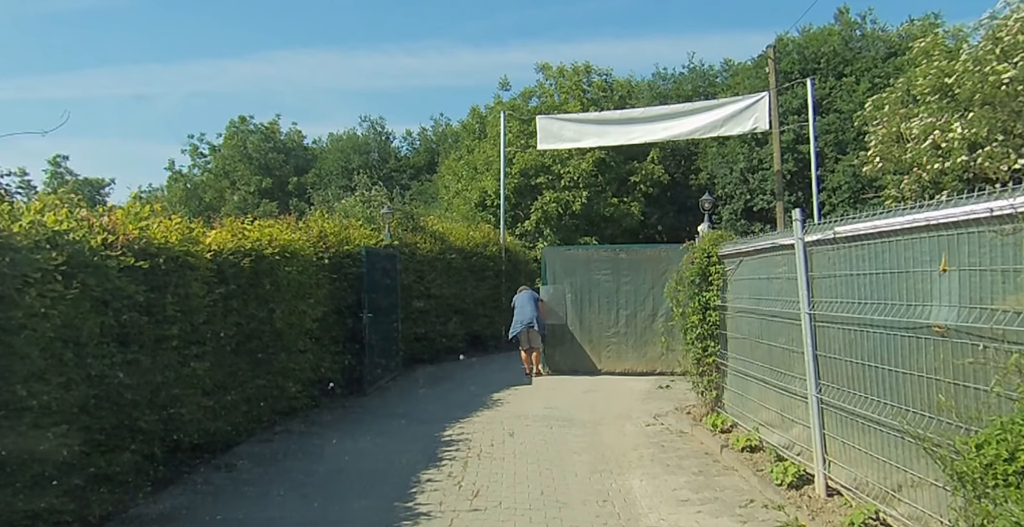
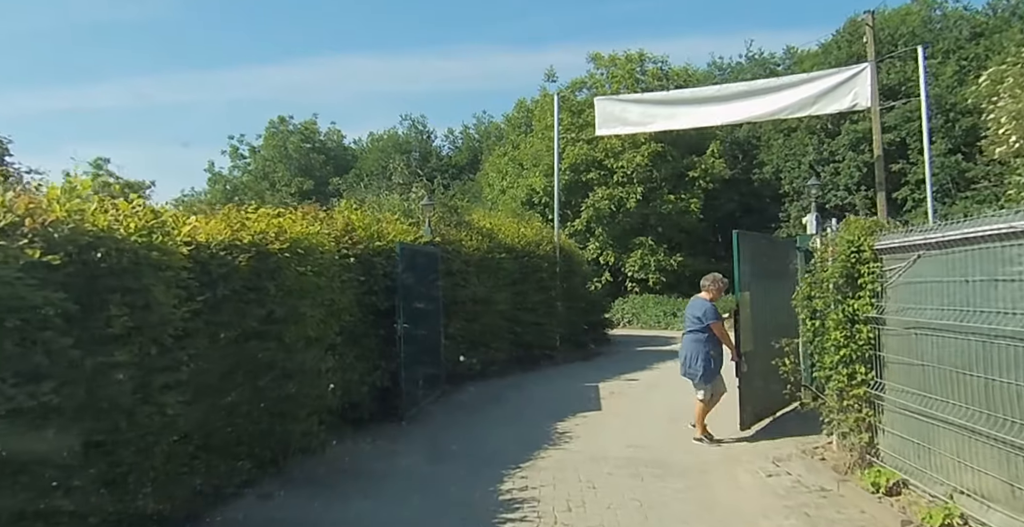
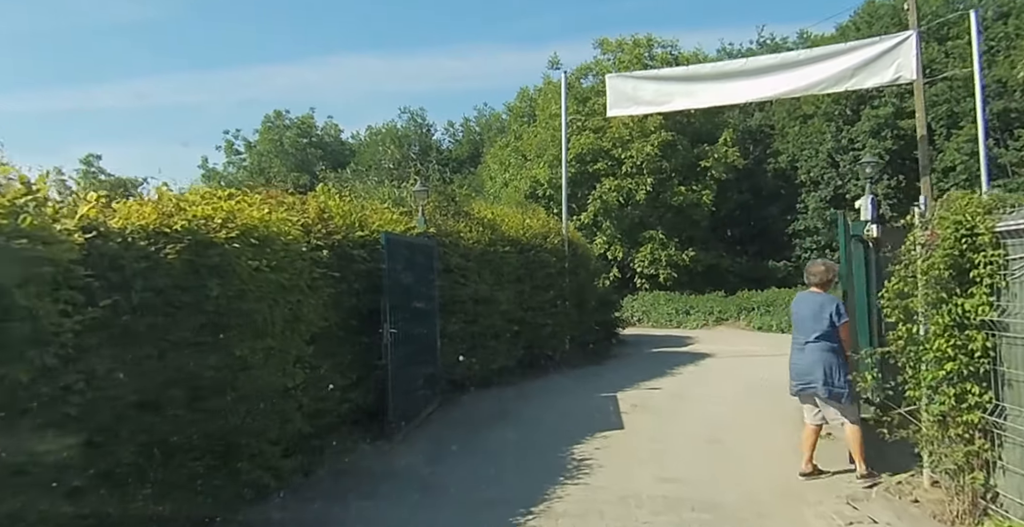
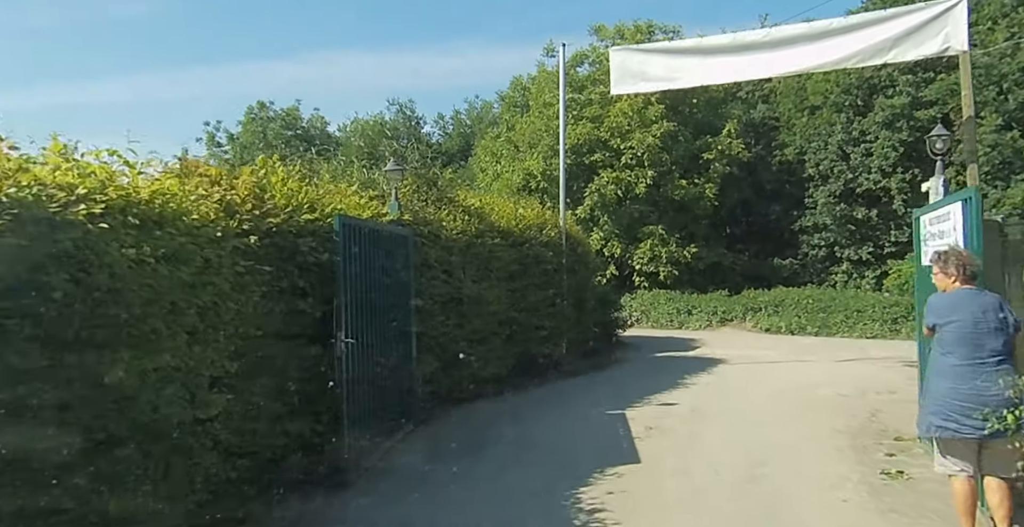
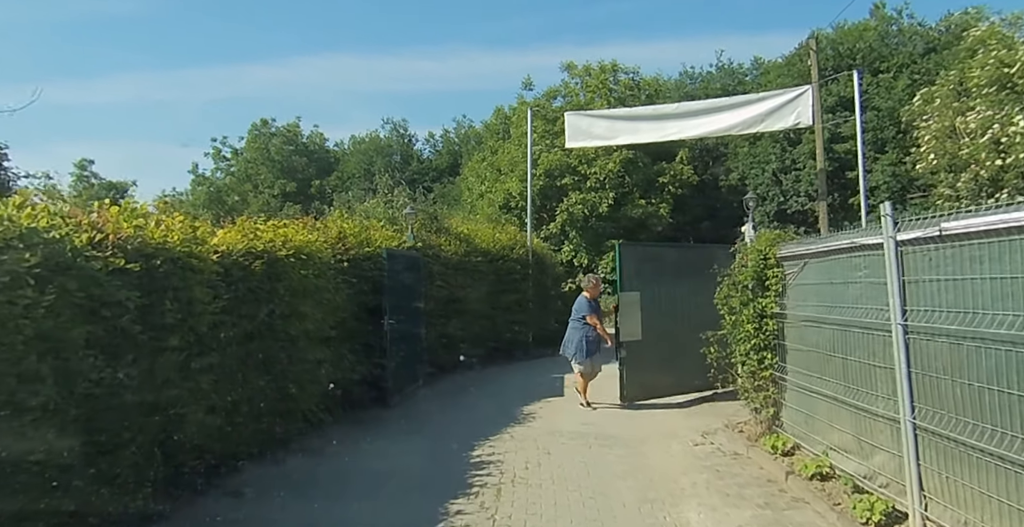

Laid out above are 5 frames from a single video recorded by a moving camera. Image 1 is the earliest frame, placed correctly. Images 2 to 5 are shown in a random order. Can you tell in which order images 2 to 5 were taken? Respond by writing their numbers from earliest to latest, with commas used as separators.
5, 2, 3, 4
